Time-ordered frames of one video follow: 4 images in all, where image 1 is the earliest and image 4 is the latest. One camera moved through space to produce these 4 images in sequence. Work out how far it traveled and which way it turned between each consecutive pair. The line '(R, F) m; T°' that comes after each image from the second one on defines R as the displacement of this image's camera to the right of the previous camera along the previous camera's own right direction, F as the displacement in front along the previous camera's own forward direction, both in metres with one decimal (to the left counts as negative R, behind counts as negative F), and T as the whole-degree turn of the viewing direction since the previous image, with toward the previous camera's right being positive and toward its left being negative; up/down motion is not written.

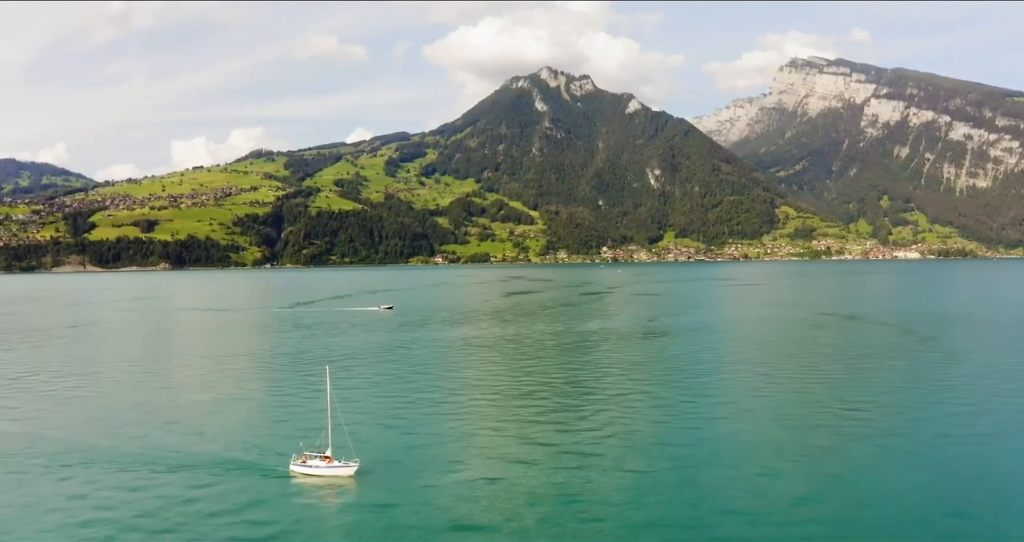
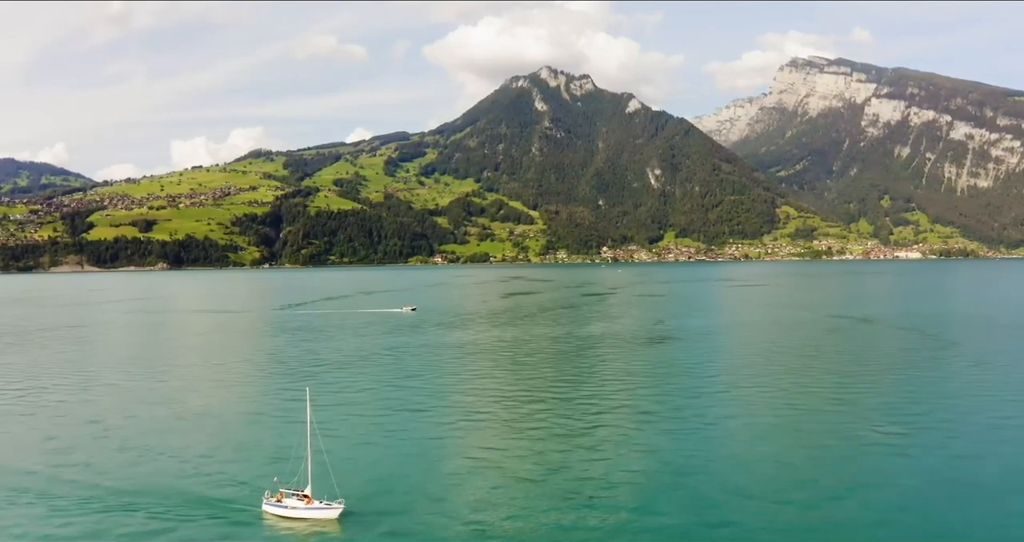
(0.0, +0.6) m; 0°
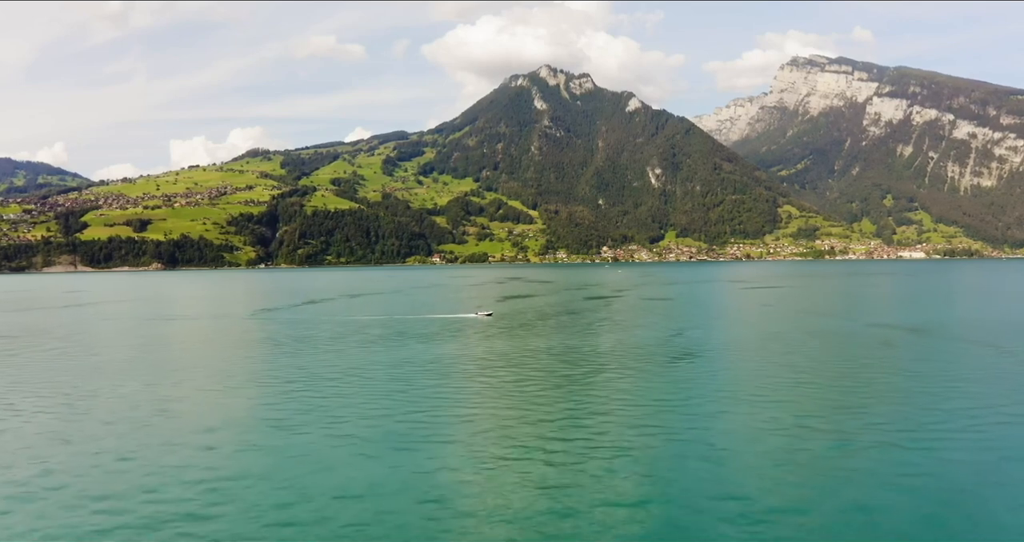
(+0.1, +1.7) m; 0°
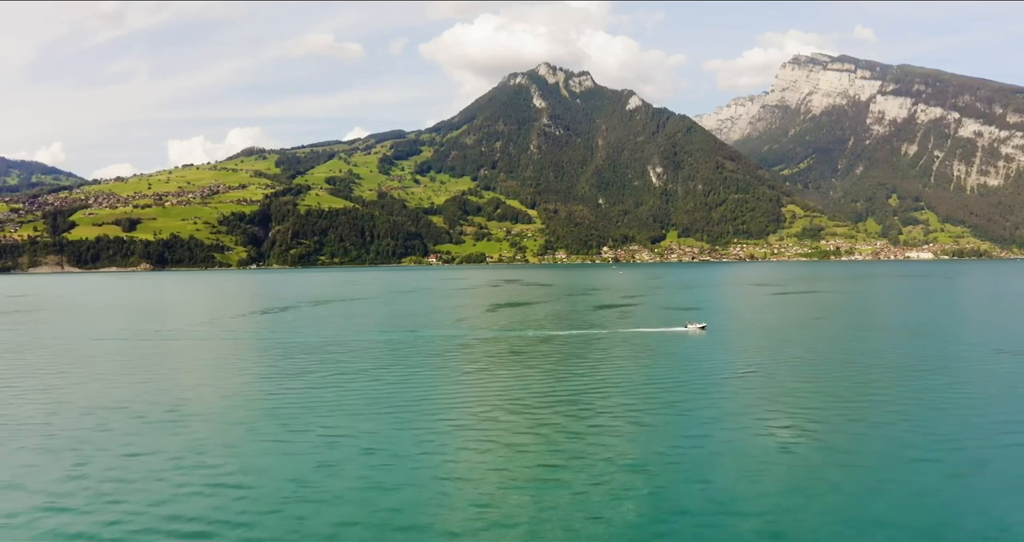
(+0.2, +3.4) m; 0°
